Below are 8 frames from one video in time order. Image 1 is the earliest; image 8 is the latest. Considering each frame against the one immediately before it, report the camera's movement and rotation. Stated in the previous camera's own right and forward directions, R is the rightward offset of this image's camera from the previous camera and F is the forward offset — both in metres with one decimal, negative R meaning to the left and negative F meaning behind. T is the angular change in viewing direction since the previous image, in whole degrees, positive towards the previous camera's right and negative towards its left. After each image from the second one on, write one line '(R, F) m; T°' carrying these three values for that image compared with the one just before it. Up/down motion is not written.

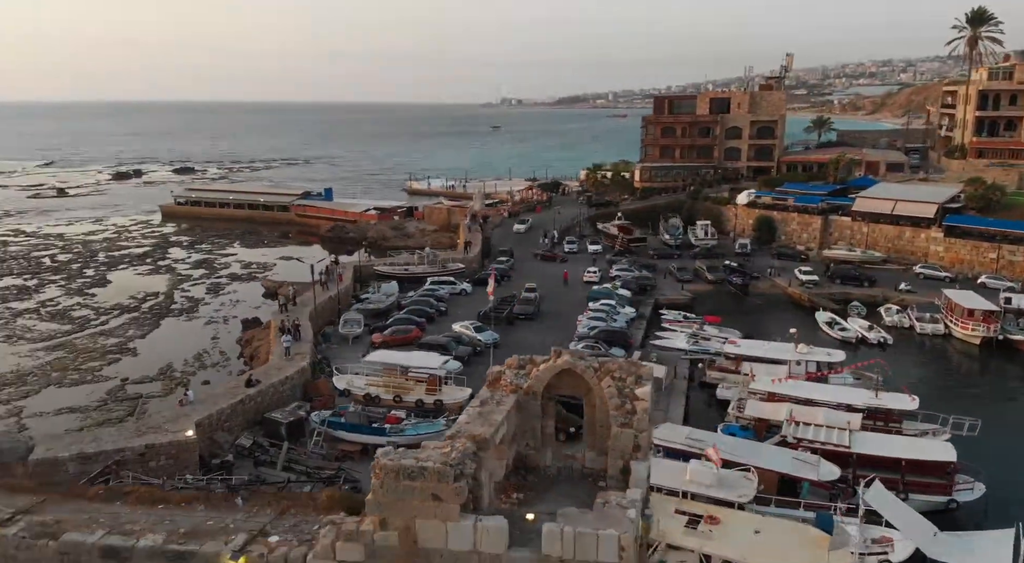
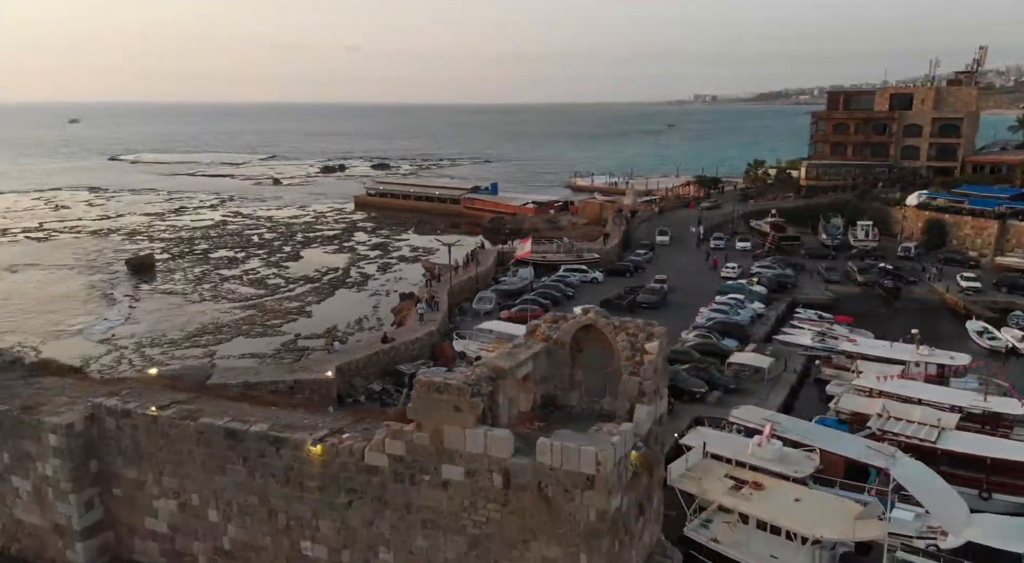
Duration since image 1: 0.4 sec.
(+2.3, -1.8) m; -14°
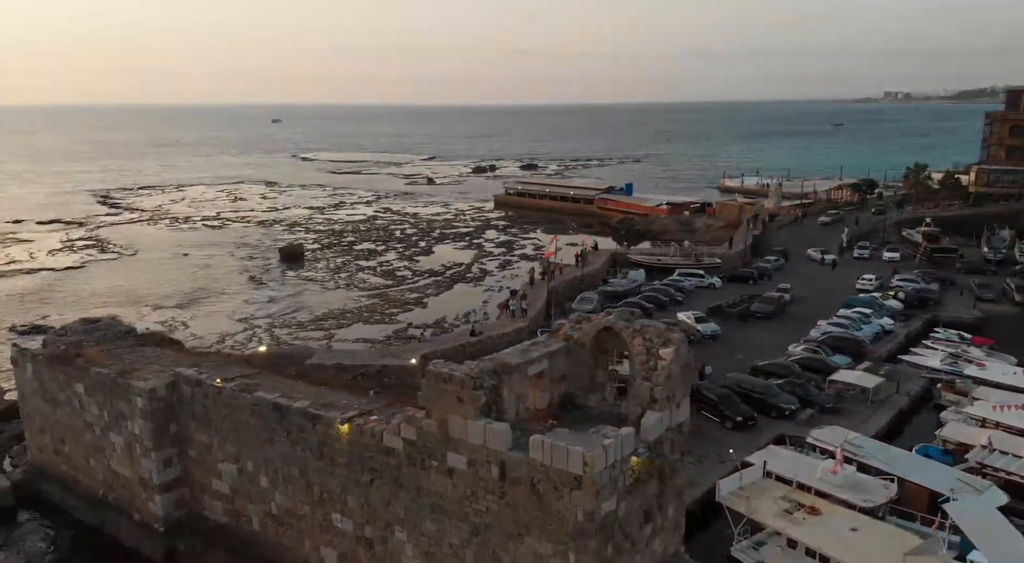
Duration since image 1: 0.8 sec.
(+2.1, 0.0) m; -12°
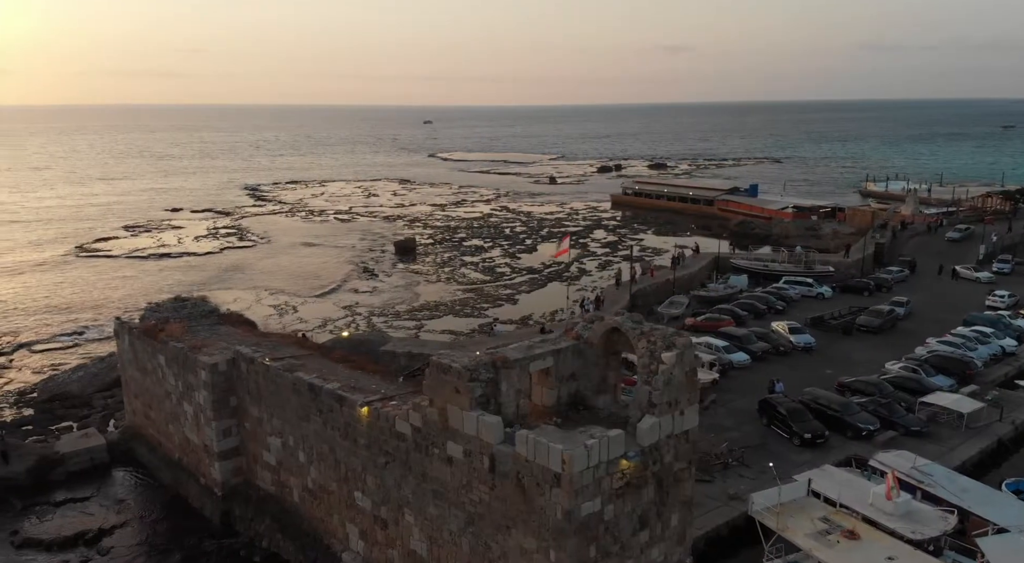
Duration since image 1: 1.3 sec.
(+1.9, 0.0) m; -10°
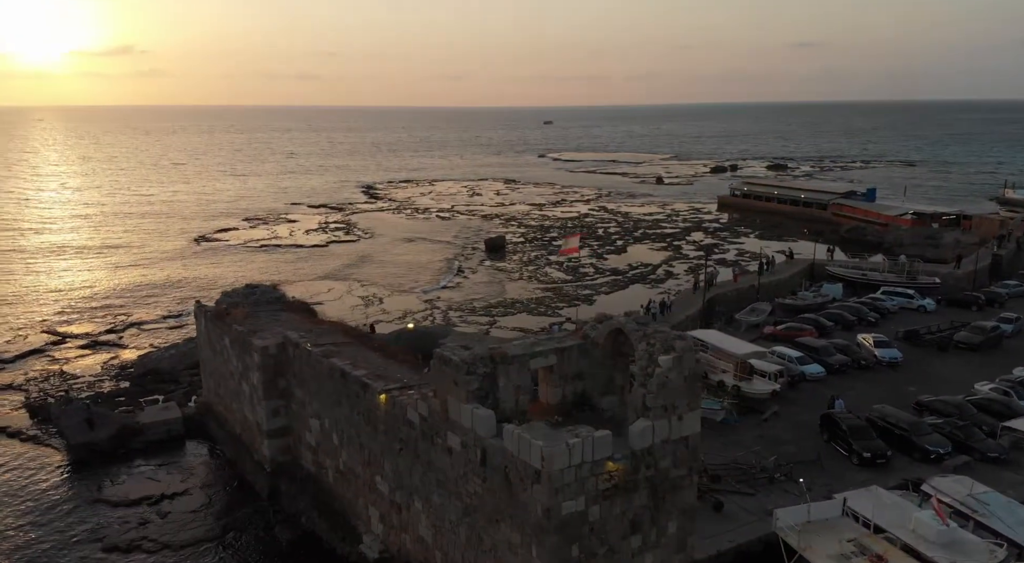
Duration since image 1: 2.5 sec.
(+1.7, 0.0) m; -9°
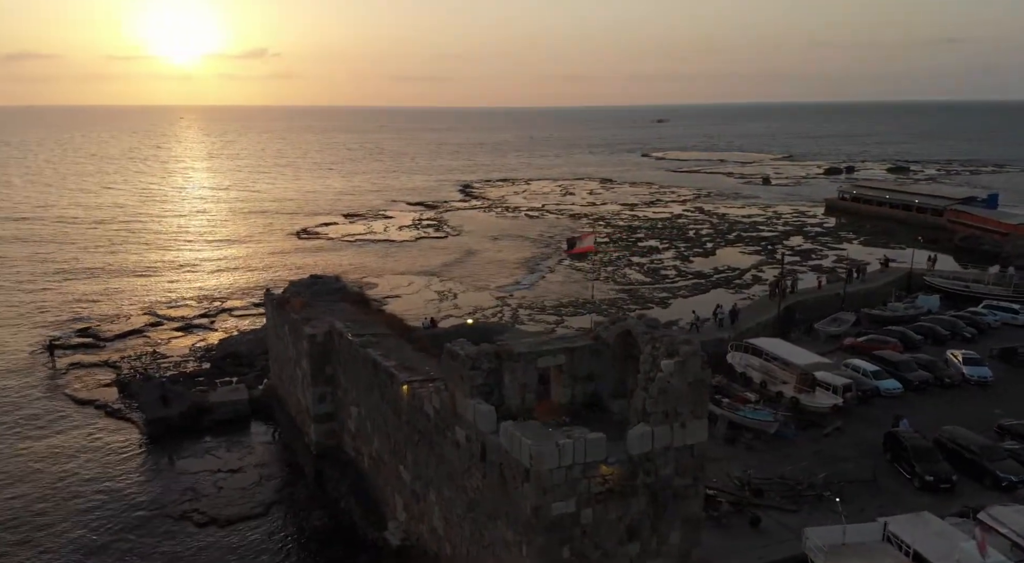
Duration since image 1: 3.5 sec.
(+1.5, +0.1) m; -8°
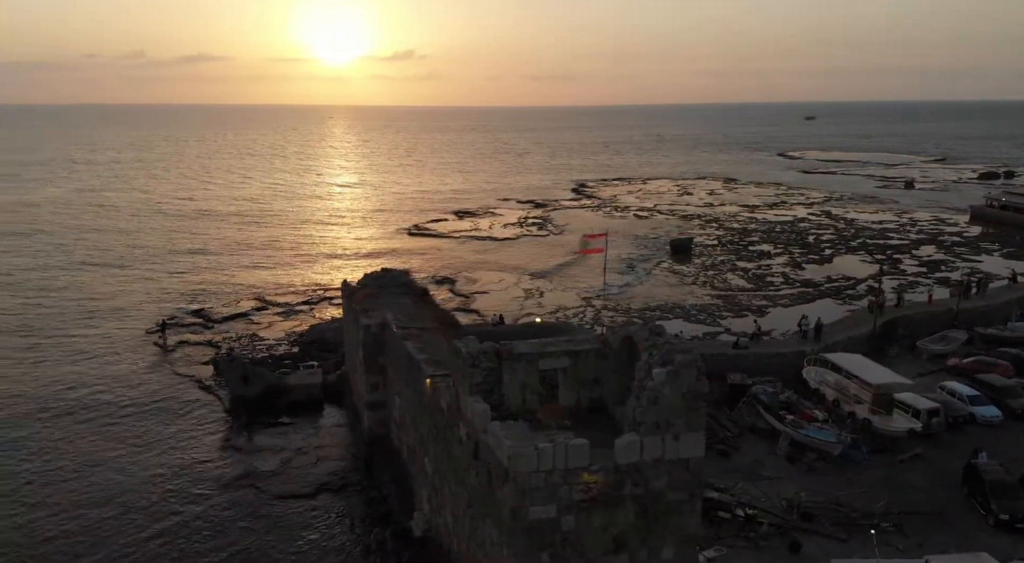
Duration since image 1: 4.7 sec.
(+1.9, +0.2) m; -10°
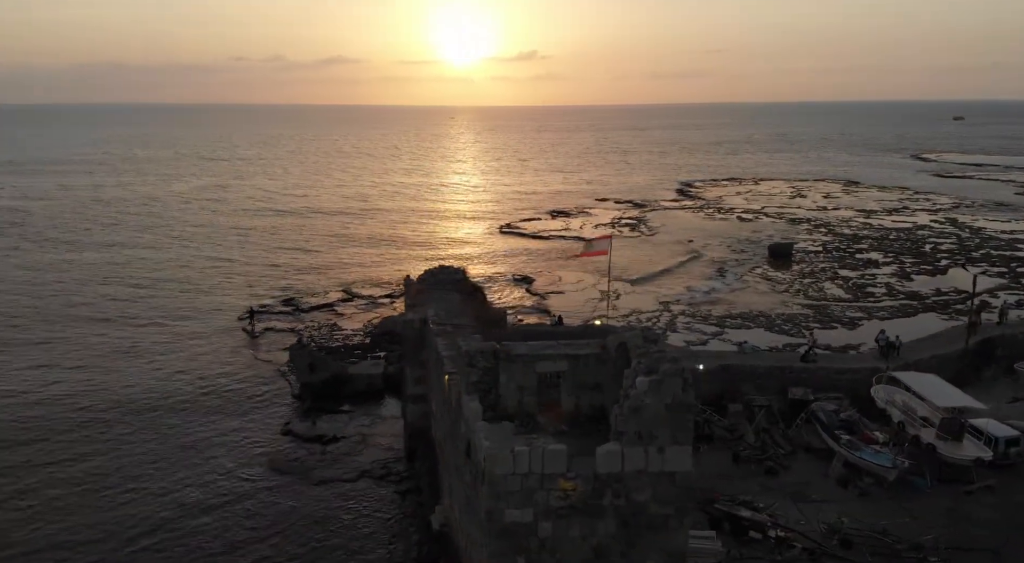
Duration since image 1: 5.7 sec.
(+1.7, +0.2) m; -9°
